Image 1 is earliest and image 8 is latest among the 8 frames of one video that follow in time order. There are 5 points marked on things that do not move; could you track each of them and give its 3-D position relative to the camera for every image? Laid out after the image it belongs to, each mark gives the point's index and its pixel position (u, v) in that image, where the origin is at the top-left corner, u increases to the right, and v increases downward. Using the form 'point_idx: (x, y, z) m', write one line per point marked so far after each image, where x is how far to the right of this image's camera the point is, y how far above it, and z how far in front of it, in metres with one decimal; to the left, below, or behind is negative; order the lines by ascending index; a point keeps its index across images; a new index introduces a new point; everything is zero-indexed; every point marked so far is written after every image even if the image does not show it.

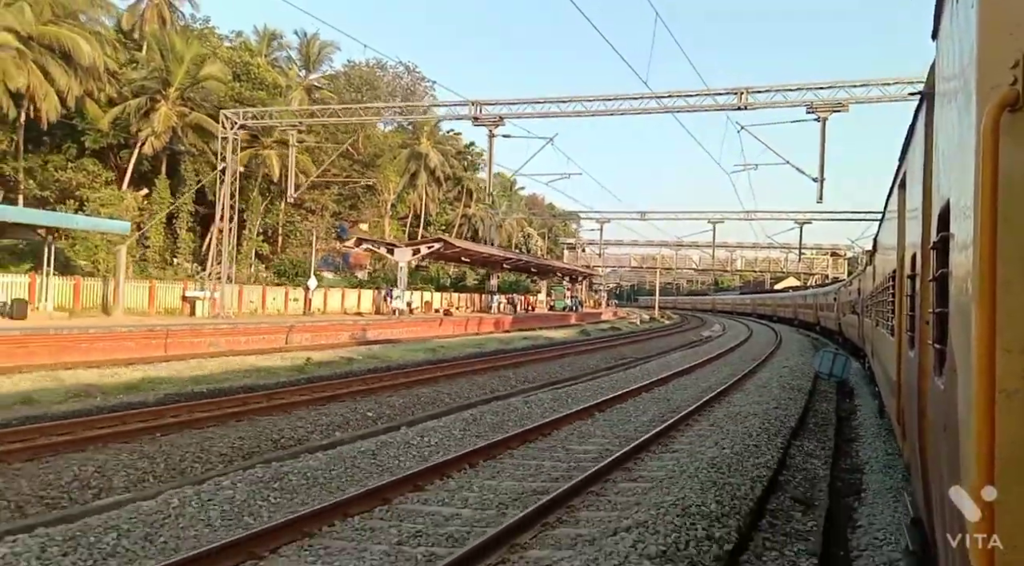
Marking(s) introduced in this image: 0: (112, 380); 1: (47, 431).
0: (-6.2, -1.5, +14.8) m
1: (-5.0, -1.5, +10.2) m
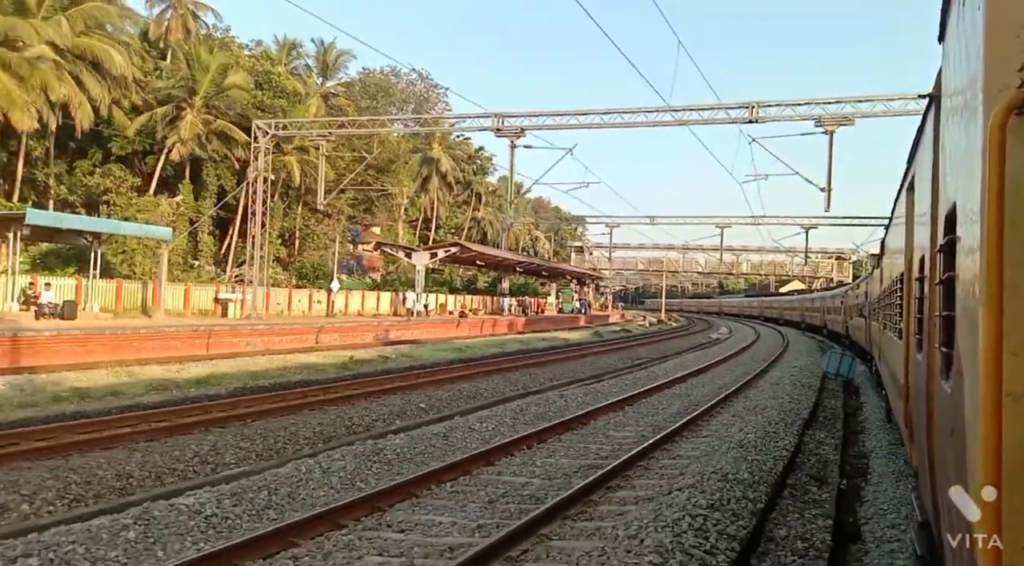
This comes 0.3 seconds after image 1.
0: (-5.6, -1.5, +16.1) m
1: (-4.4, -1.6, +11.6) m
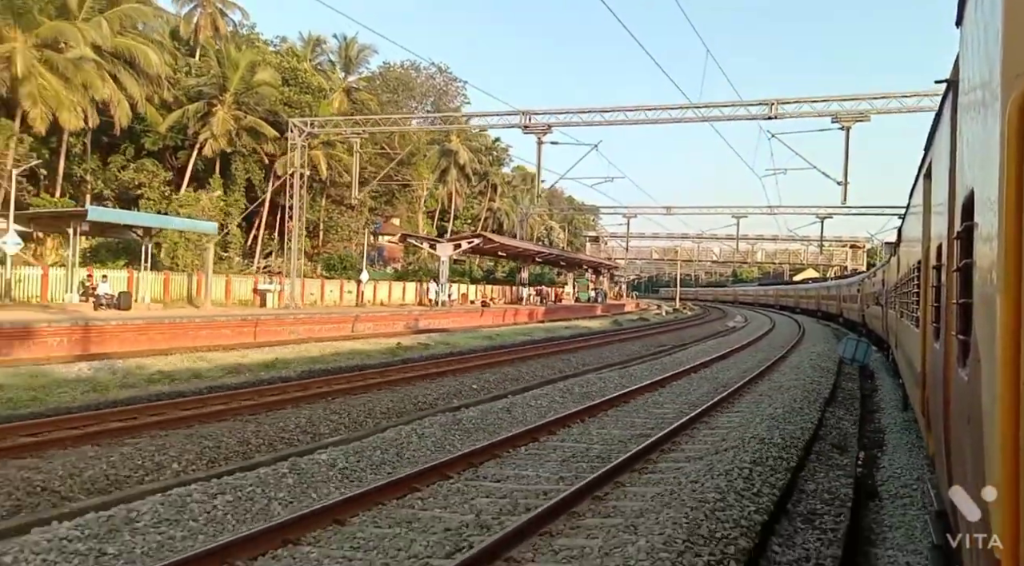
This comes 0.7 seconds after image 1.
0: (-4.9, -1.4, +17.5) m
1: (-3.7, -1.5, +13.0) m
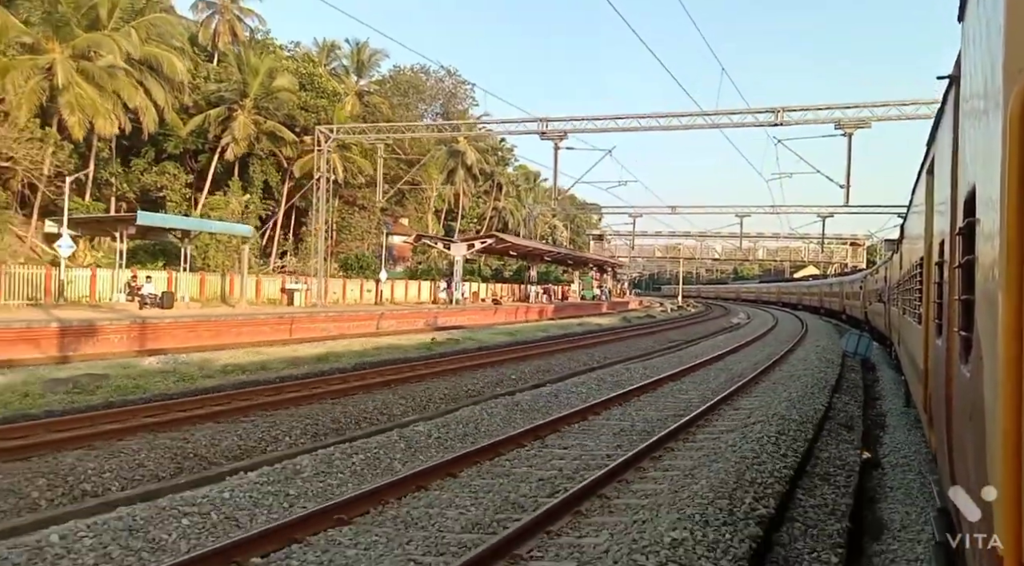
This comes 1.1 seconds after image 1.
0: (-4.2, -1.4, +19.1) m
1: (-3.1, -1.5, +14.6) m
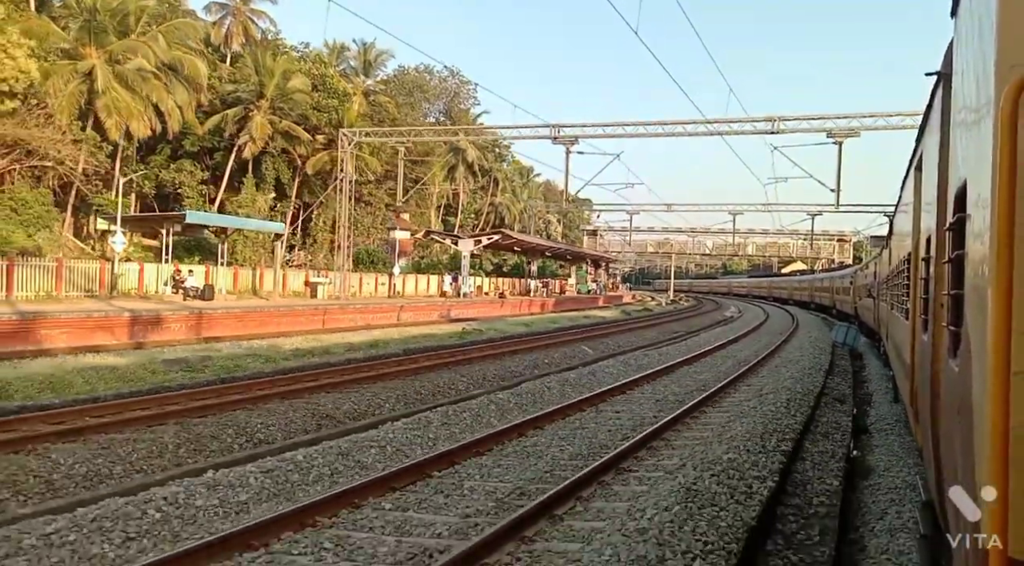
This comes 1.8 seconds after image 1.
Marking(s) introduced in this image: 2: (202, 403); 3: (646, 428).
0: (-3.6, -1.3, +21.4) m
1: (-2.4, -1.4, +16.8) m
2: (-3.7, -1.4, +11.4) m
3: (+1.4, -1.5, +10.0) m
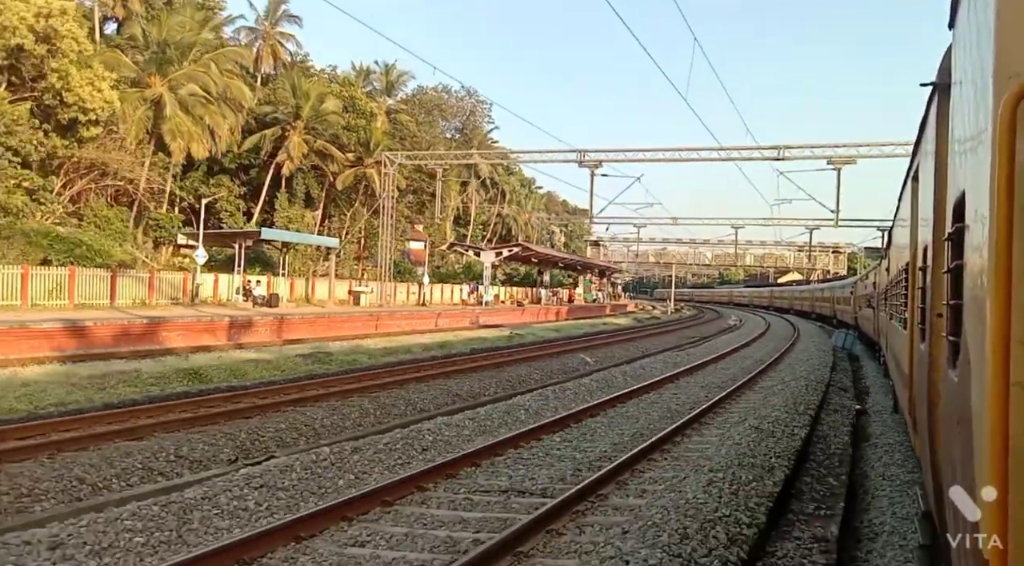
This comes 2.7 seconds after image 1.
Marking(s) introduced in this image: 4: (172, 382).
0: (-2.4, -1.5, +24.9) m
1: (-1.2, -1.6, +20.3) m
2: (-2.4, -1.6, +14.9) m
3: (+2.7, -1.6, +13.5) m
4: (-5.0, -1.5, +14.1) m
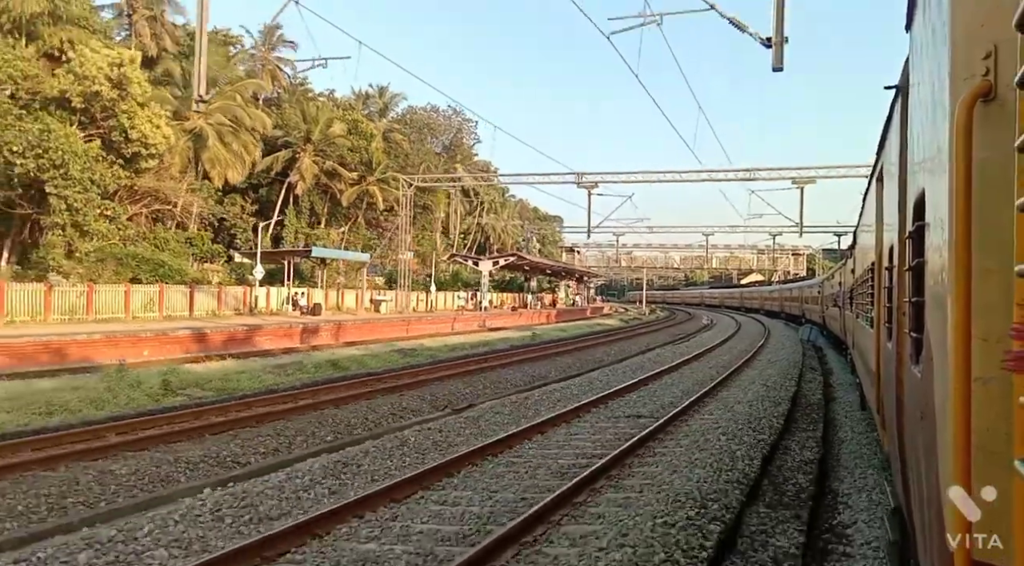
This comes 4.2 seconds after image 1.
0: (-1.4, -1.8, +30.0) m
1: (-0.1, -1.9, +25.5) m
2: (-1.1, -1.8, +20.0) m
3: (+4.0, -1.8, +18.8) m
4: (-3.7, -1.7, +19.1) m
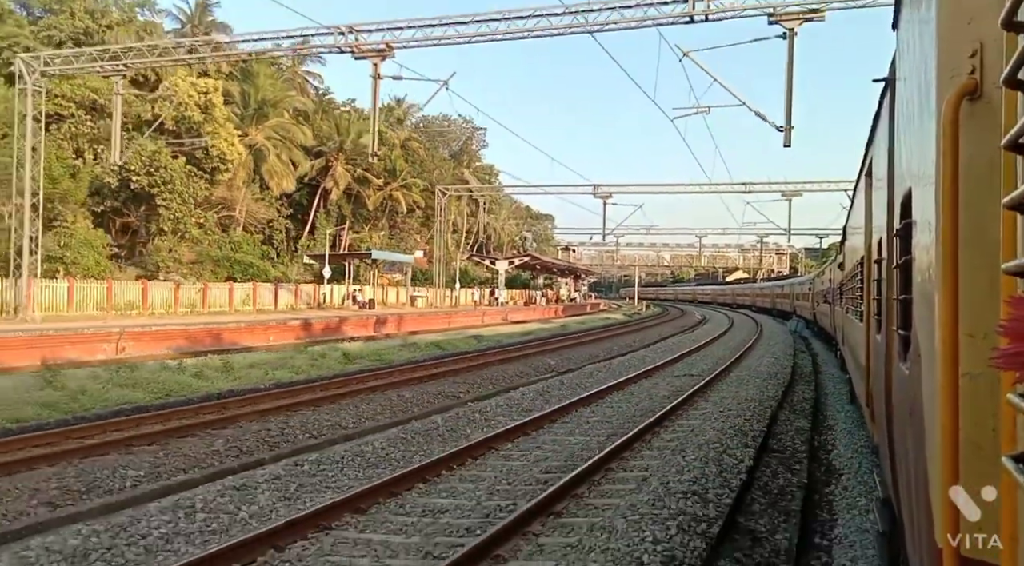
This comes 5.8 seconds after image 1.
0: (+0.1, -1.8, +36.0) m
1: (+1.5, -1.9, +31.6) m
2: (+0.6, -1.8, +26.1) m
3: (+5.7, -1.8, +24.9) m
4: (-2.0, -1.7, +25.1) m
